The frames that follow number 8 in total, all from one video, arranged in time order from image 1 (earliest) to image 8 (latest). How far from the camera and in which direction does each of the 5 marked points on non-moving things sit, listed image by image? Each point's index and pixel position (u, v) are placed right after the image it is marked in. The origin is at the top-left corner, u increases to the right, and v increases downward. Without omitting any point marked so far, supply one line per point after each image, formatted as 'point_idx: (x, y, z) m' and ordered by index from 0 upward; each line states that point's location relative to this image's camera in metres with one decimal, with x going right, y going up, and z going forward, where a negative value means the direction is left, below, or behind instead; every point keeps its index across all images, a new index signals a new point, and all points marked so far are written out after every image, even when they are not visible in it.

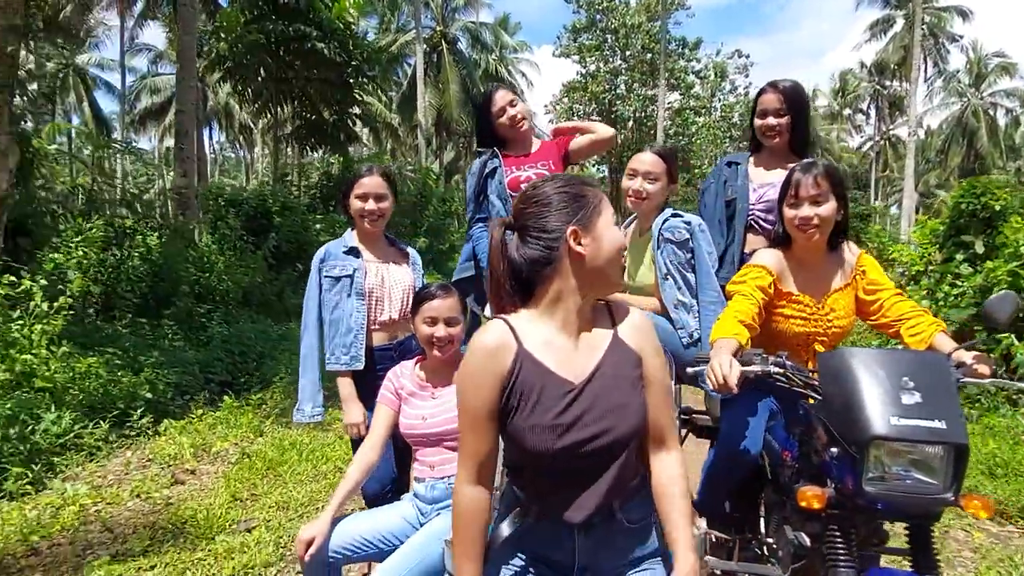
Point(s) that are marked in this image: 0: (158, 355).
0: (-3.1, -0.6, +6.9) m
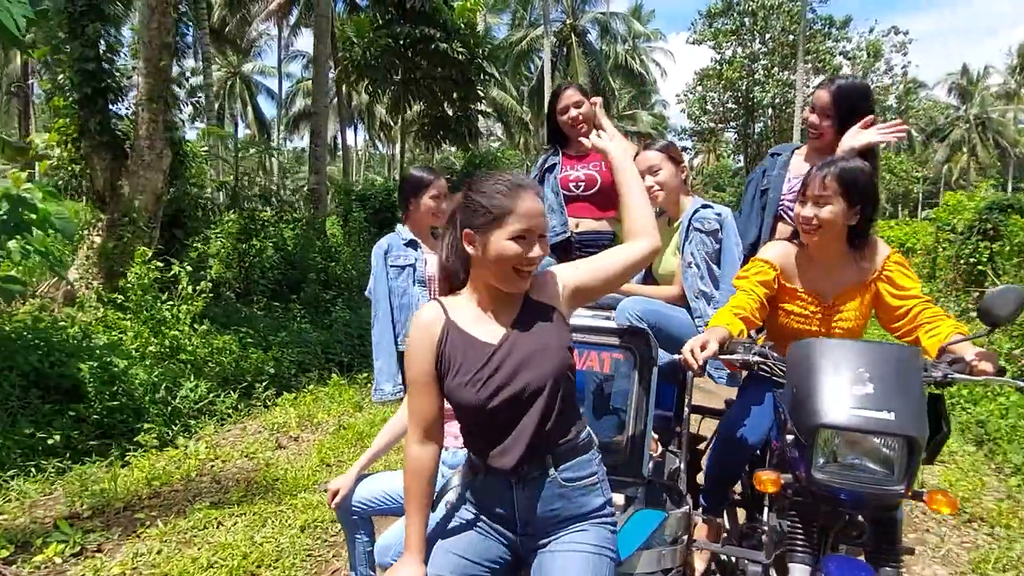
0: (-2.2, -0.5, +7.6) m
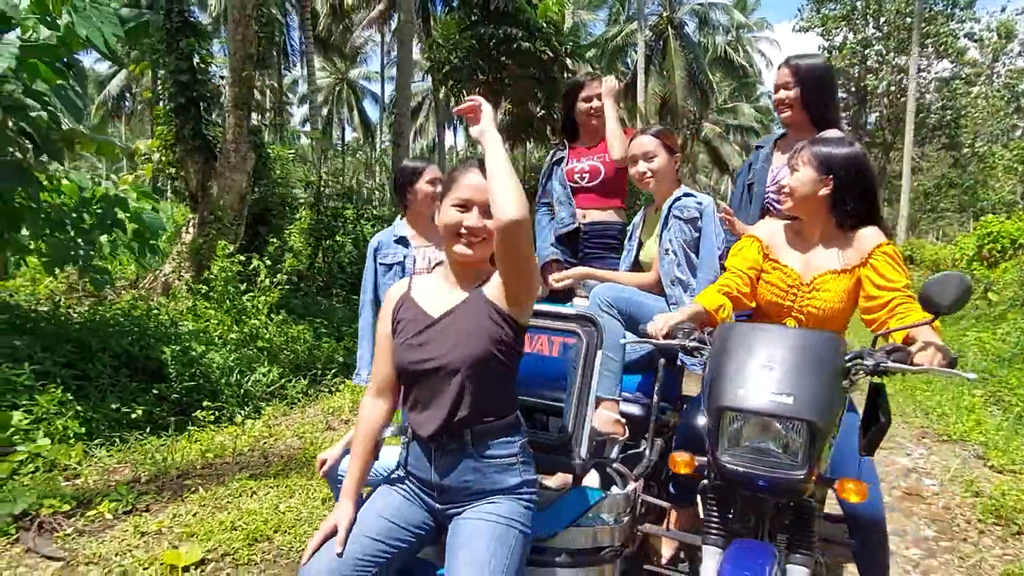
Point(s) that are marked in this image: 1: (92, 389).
0: (-1.6, -0.4, +8.0) m
1: (-2.9, -0.7, +5.6) m
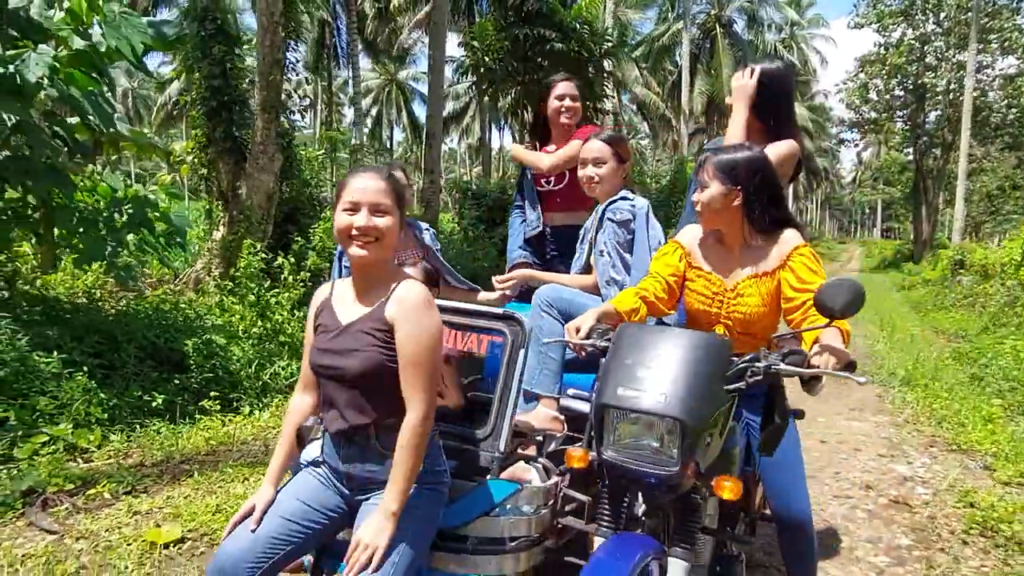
0: (-1.4, -0.4, +8.3) m
1: (-2.9, -0.7, +5.9) m
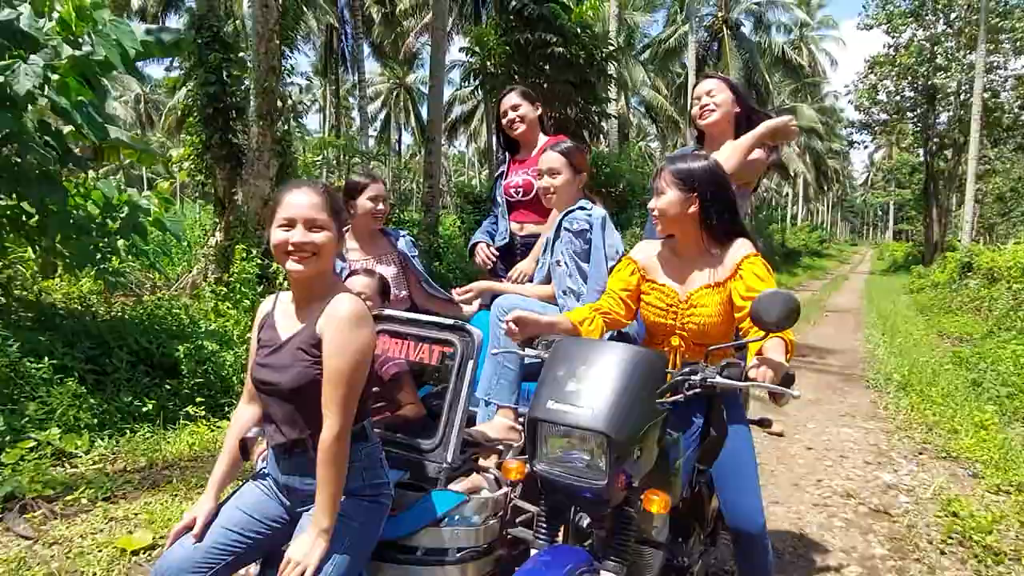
0: (-1.5, -0.4, +8.3) m
1: (-3.0, -0.7, +6.0) m
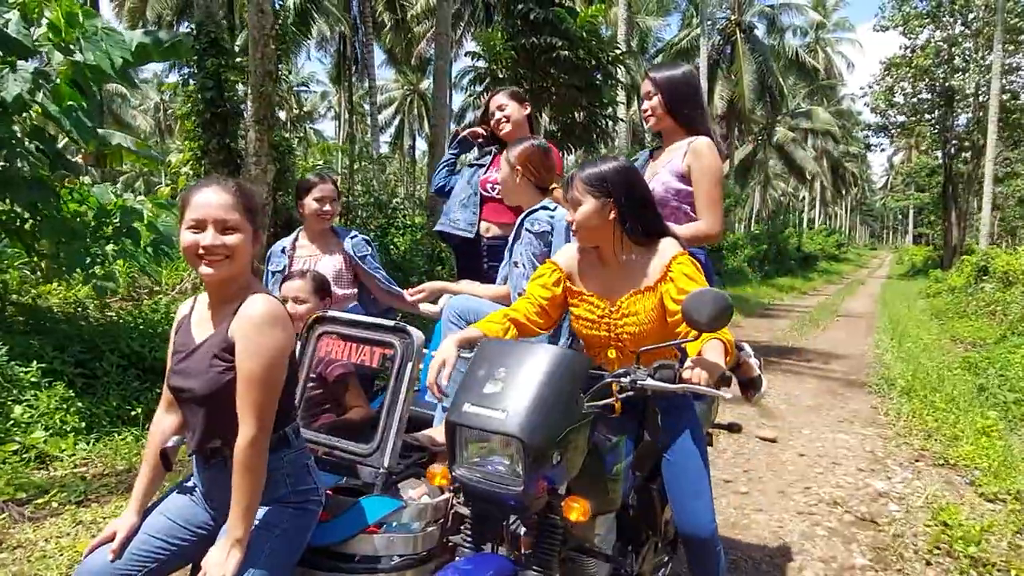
0: (-1.5, -0.5, +8.3) m
1: (-3.1, -0.7, +6.0) m
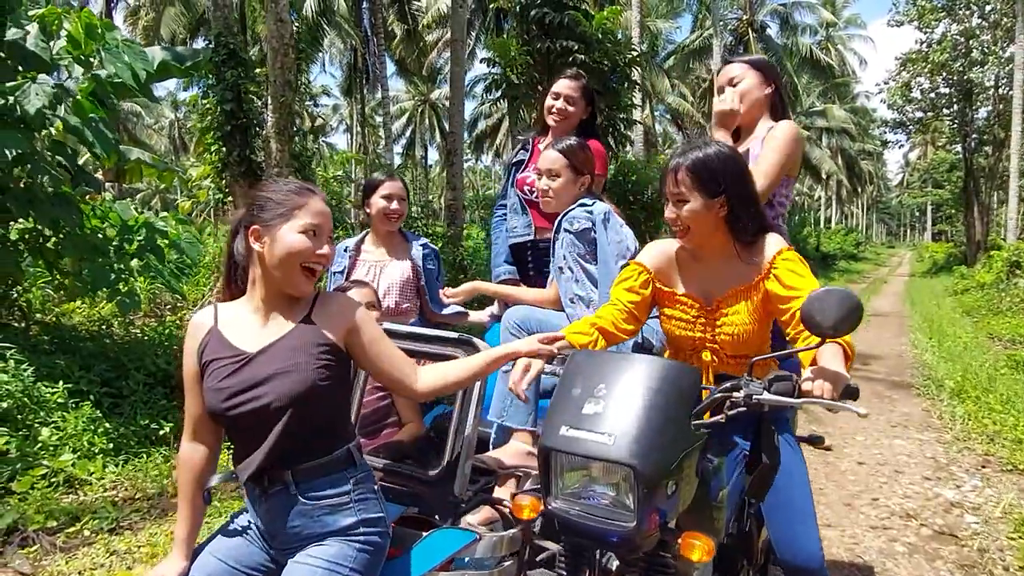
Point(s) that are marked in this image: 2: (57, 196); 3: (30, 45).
0: (-1.2, -0.6, +8.1) m
1: (-2.8, -0.9, +5.8) m
2: (-3.3, +0.6, +5.6) m
3: (-3.3, +1.7, +5.4) m
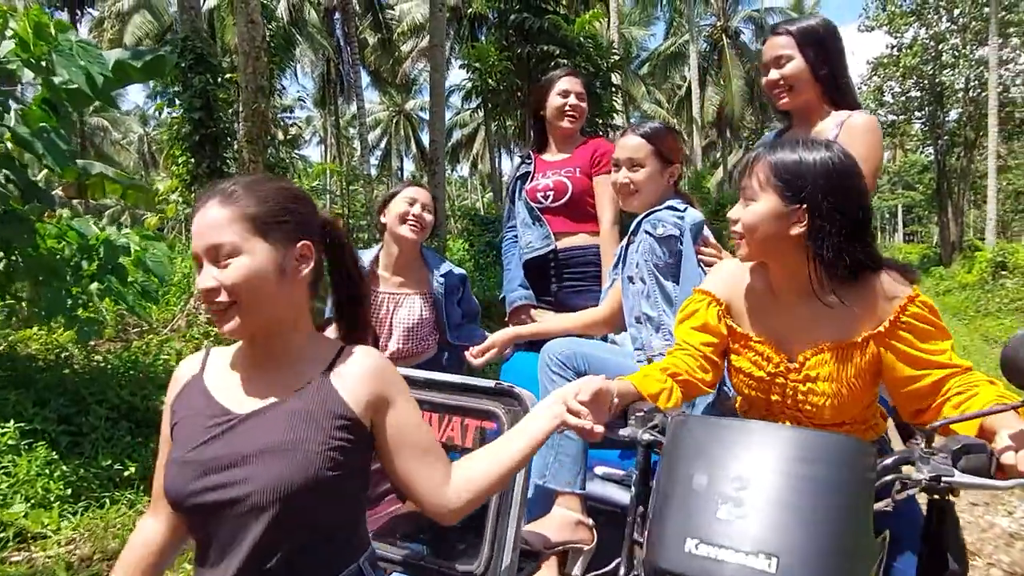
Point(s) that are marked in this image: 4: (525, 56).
0: (-1.2, -0.7, +7.5) m
1: (-2.8, -1.1, +5.2) m
2: (-3.3, +0.5, +5.1) m
3: (-3.3, +1.5, +4.9) m
4: (+0.2, +3.8, +12.9) m
